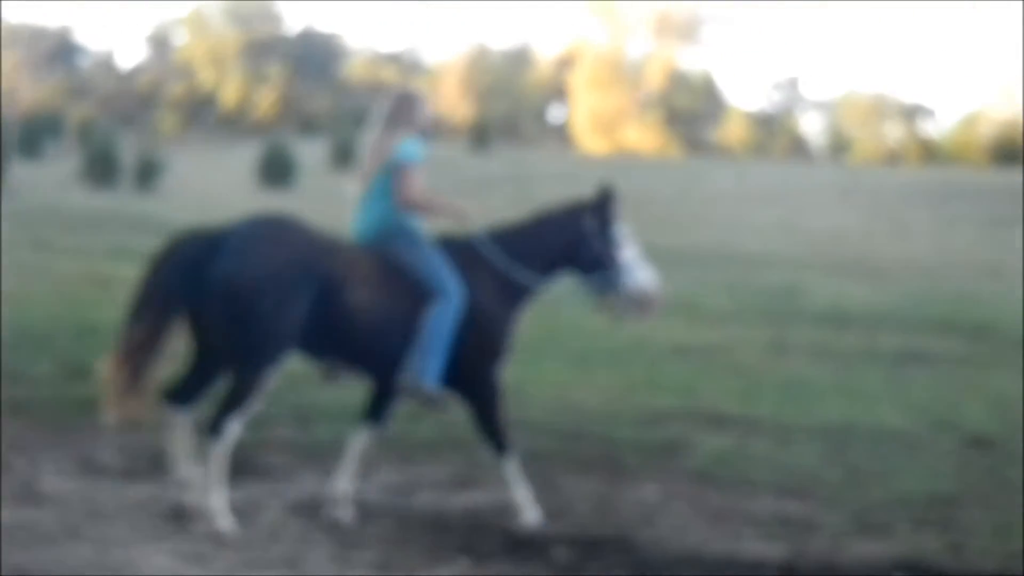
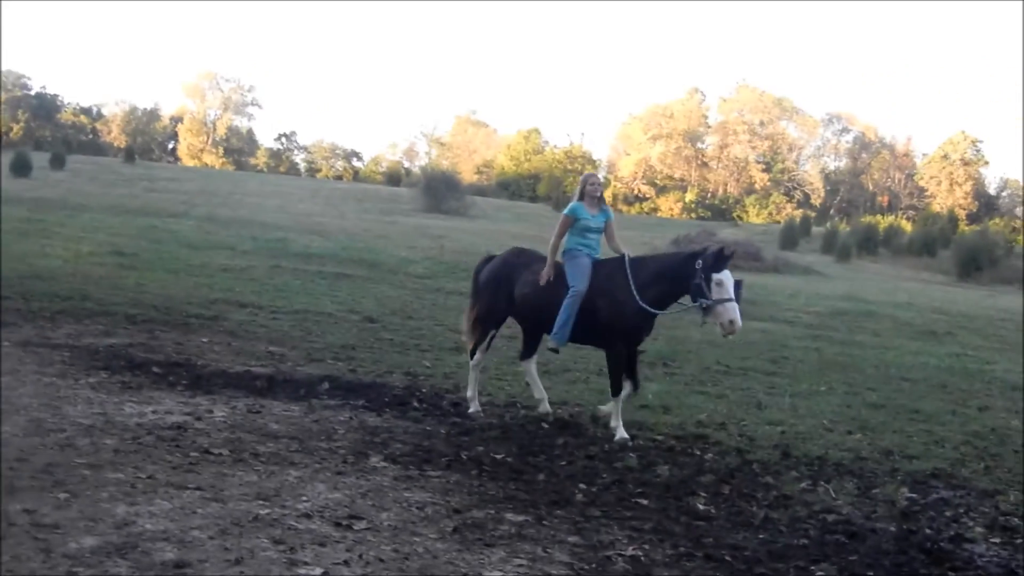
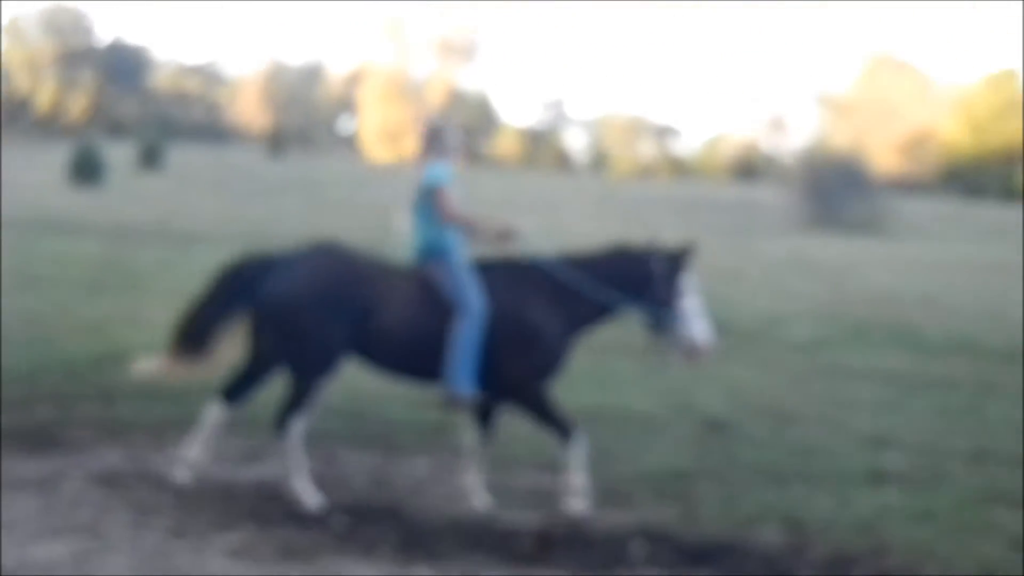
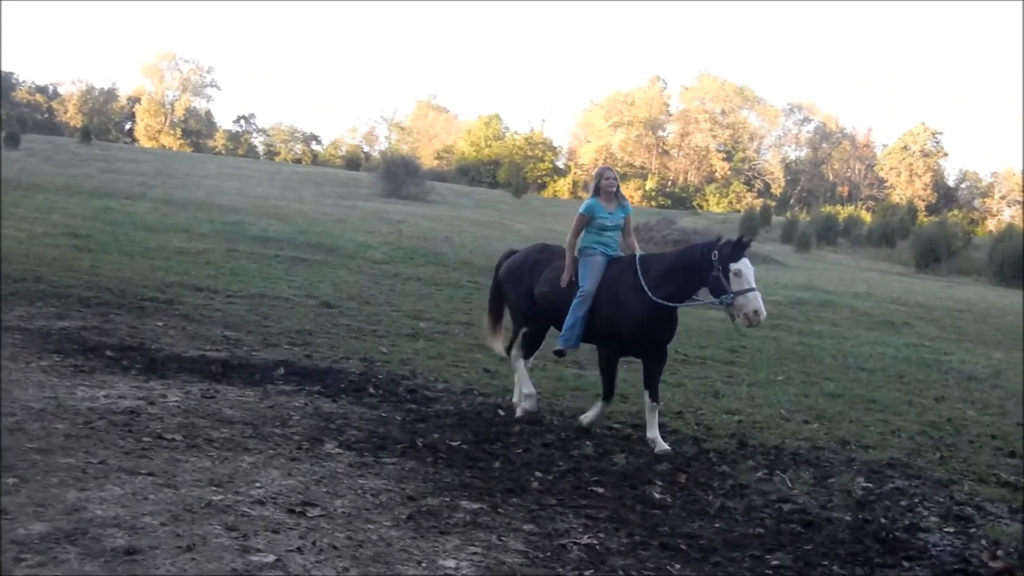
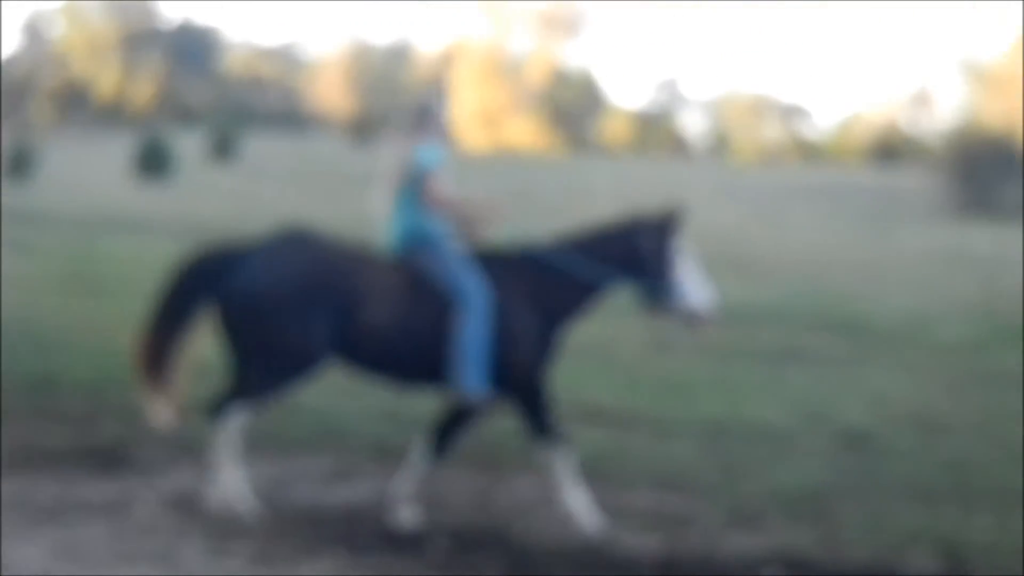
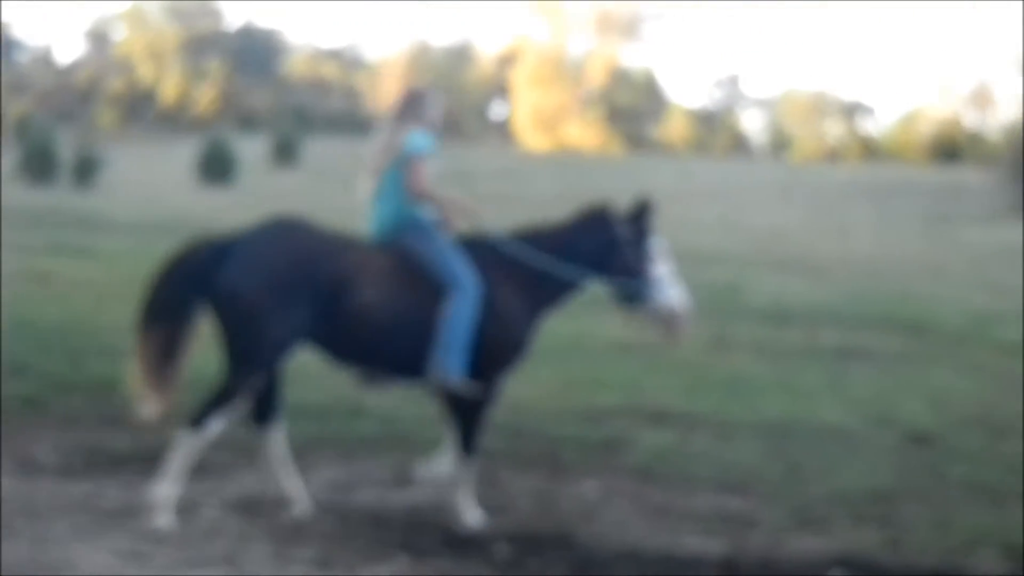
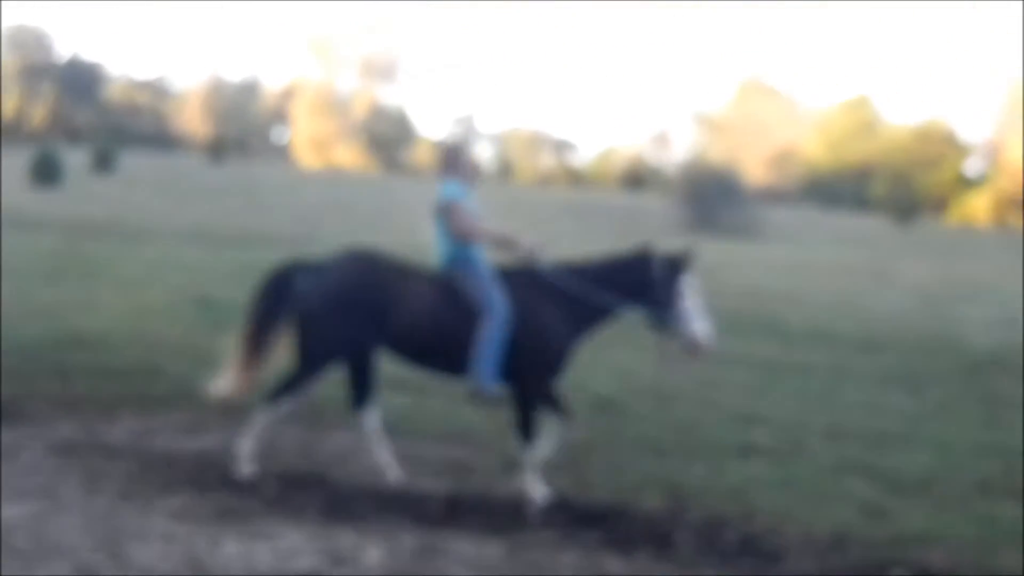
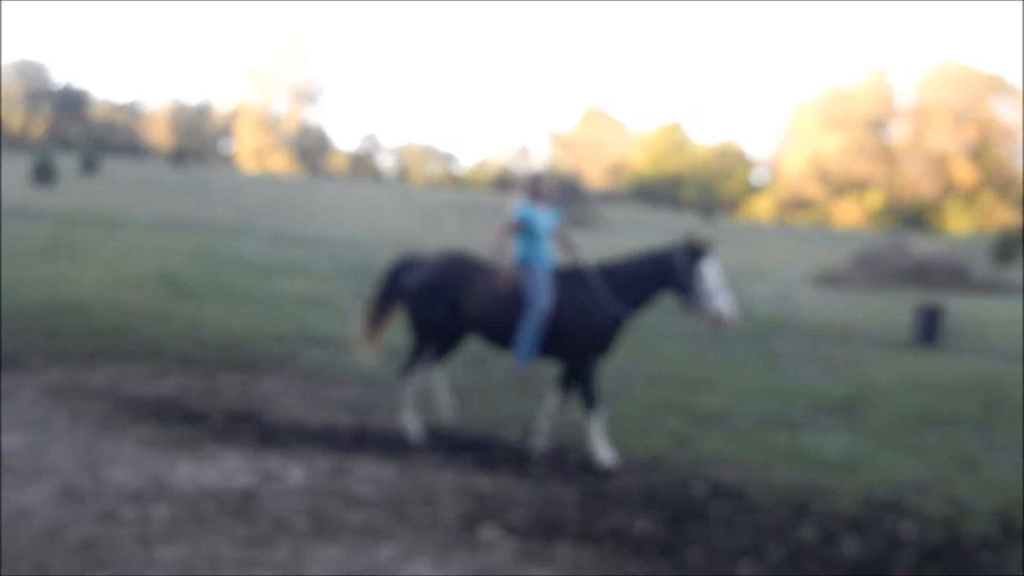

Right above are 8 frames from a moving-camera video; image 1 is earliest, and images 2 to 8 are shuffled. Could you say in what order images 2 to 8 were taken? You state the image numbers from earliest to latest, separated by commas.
6, 5, 3, 7, 8, 2, 4
